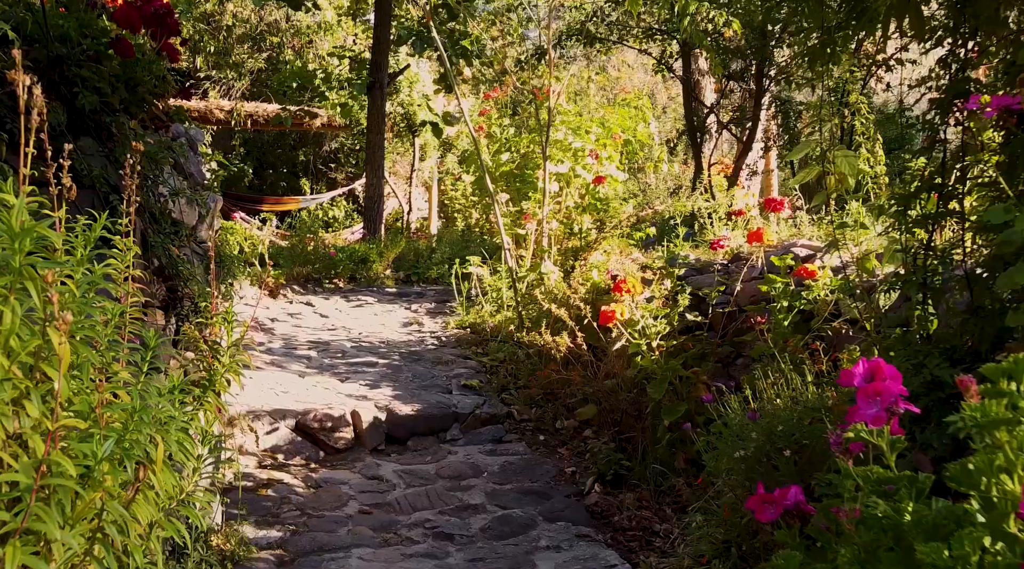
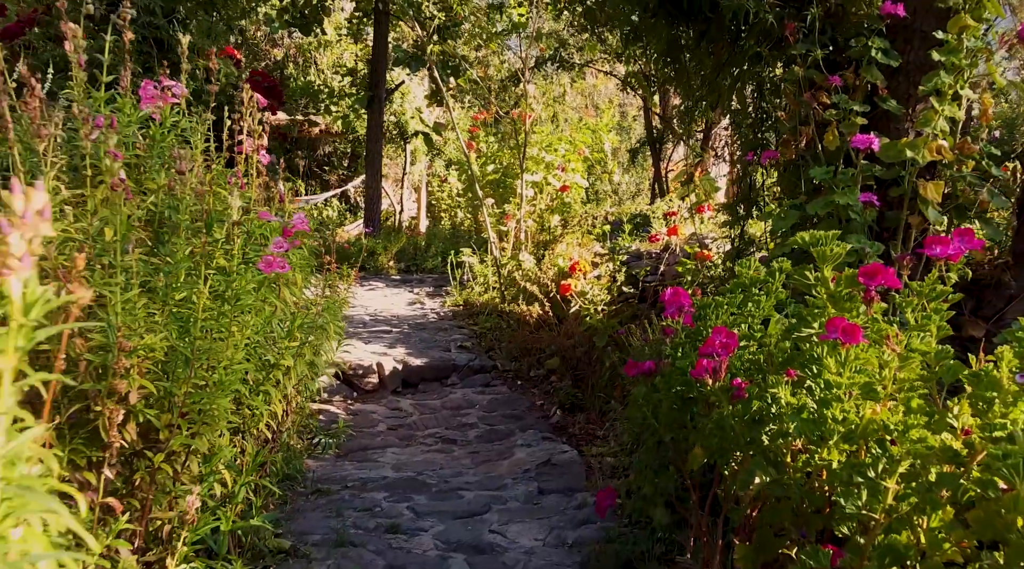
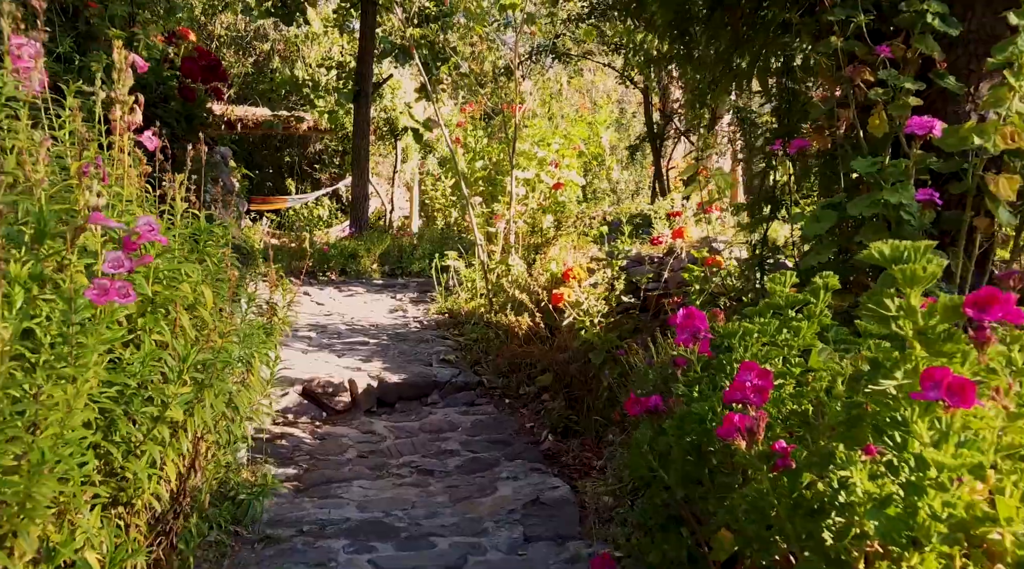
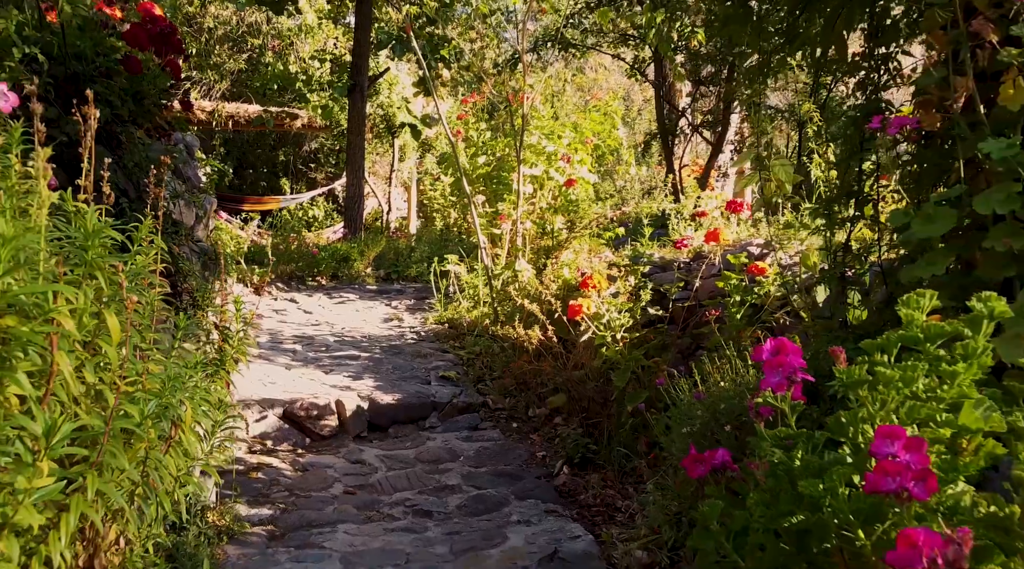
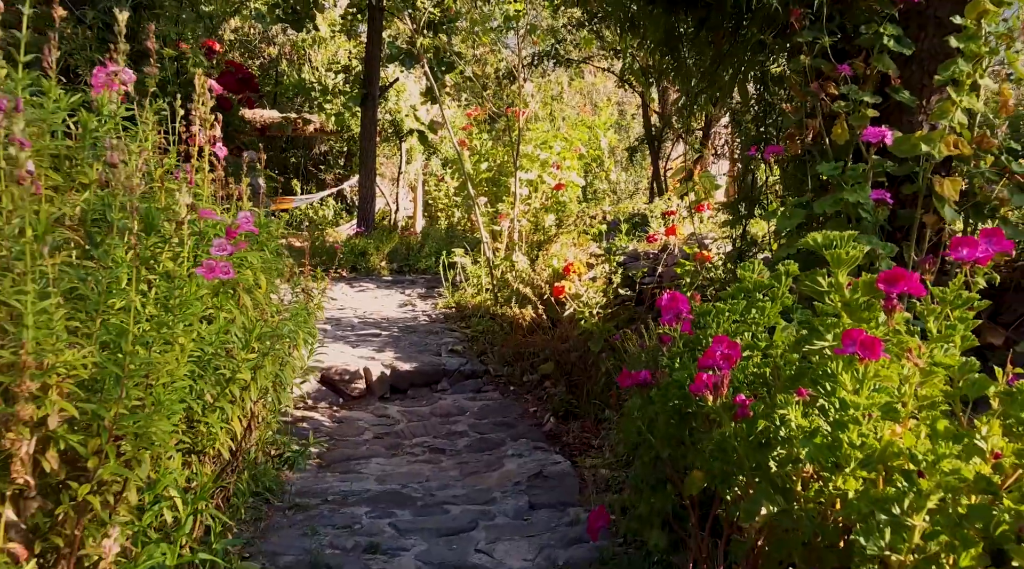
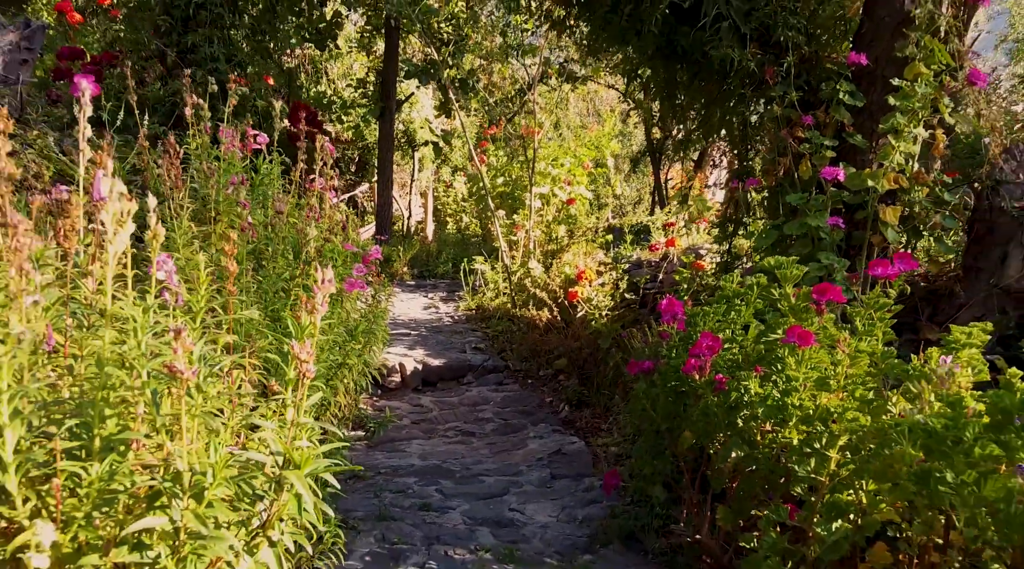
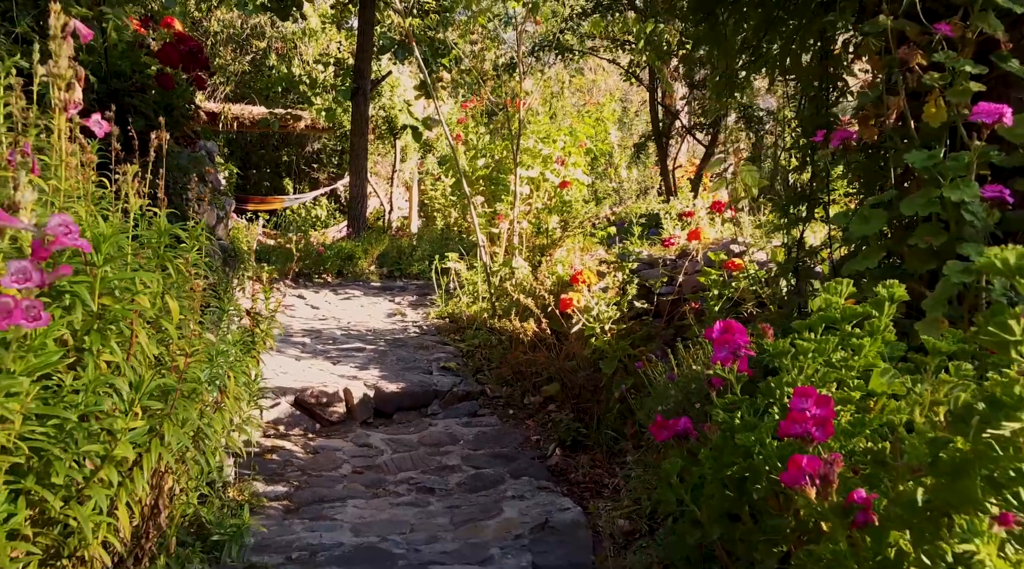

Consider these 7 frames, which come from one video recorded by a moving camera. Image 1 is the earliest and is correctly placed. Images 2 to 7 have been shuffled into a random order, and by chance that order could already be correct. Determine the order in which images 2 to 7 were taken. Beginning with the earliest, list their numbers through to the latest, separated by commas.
4, 7, 3, 5, 2, 6
